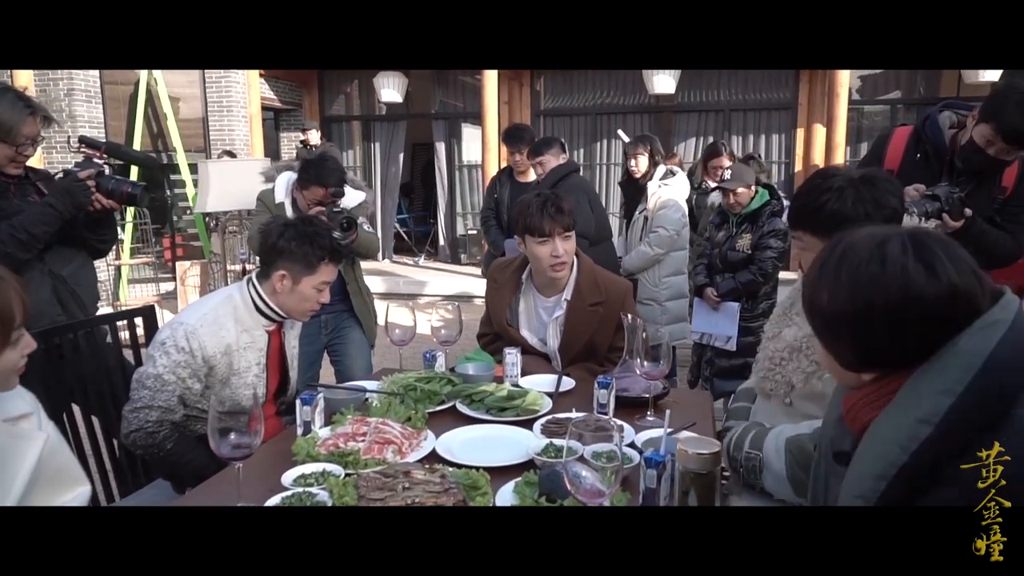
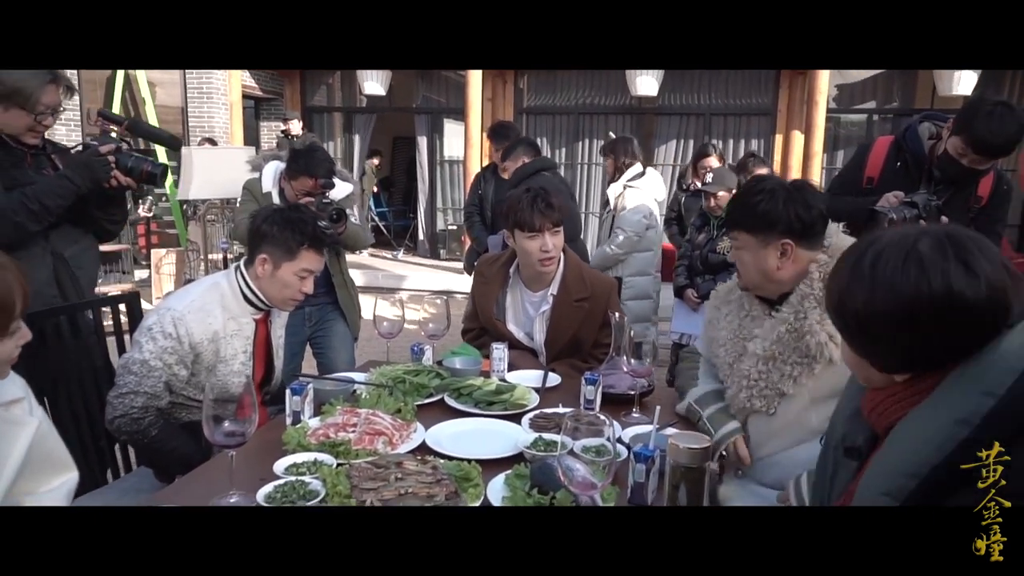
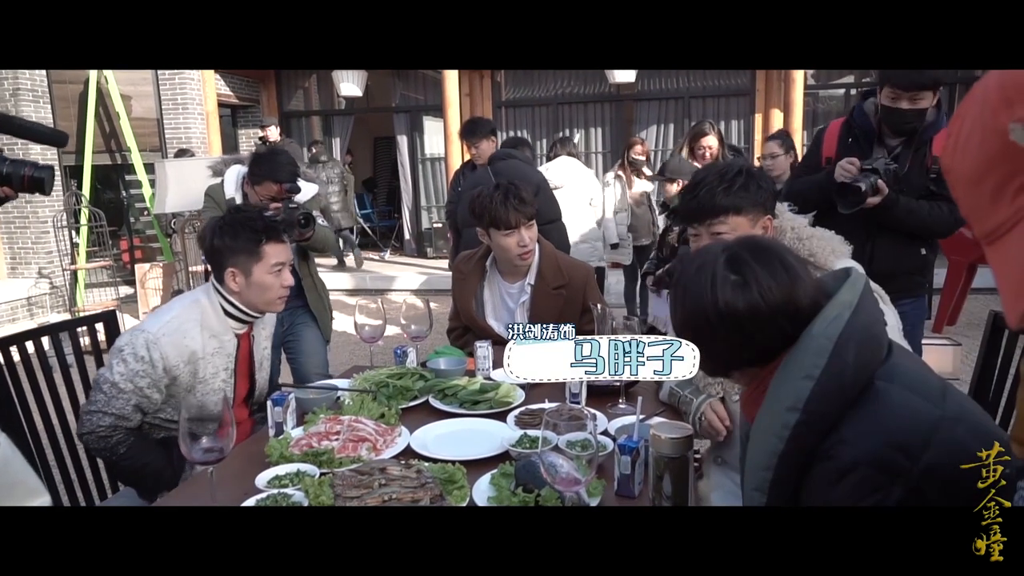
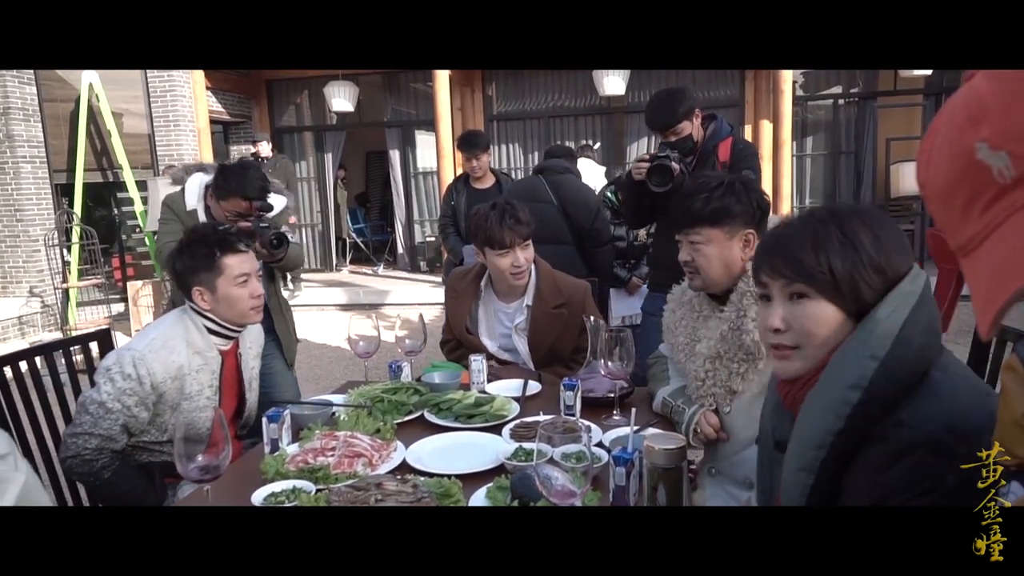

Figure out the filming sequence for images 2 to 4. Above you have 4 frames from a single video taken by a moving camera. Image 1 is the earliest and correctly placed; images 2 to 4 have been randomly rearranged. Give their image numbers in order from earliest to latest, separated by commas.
2, 3, 4
